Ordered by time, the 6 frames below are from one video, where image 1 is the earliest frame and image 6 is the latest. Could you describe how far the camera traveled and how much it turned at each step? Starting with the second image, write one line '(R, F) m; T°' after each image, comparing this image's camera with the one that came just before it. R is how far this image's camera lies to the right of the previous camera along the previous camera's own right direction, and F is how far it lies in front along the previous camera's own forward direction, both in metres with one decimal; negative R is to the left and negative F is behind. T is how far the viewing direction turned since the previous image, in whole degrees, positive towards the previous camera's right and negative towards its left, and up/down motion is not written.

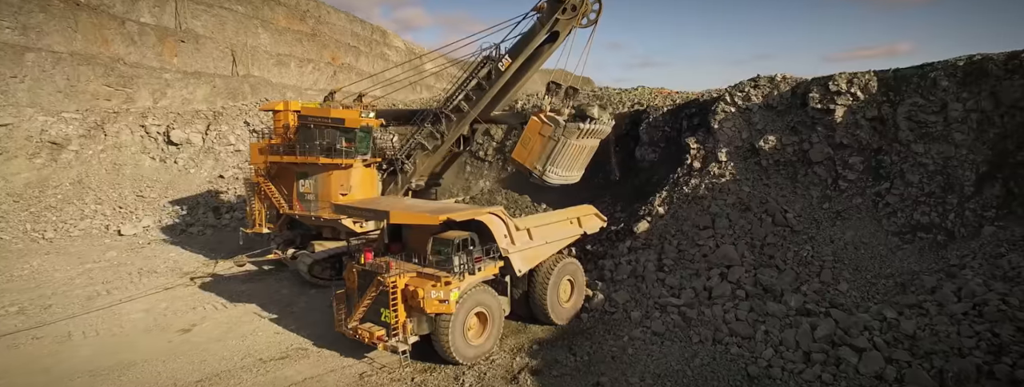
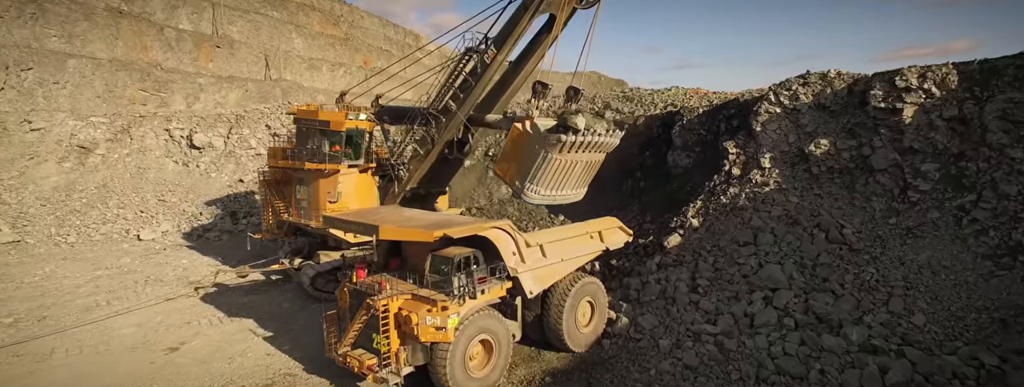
(+0.3, +0.8) m; -4°
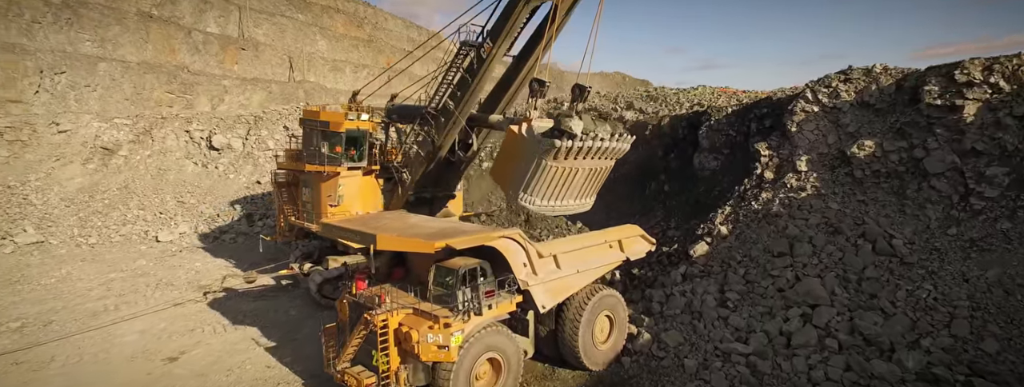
(+0.1, +0.5) m; -3°
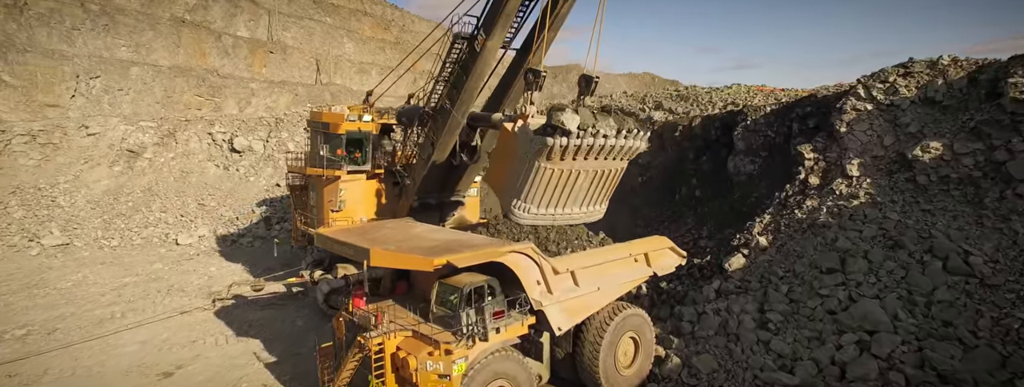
(+0.1, +0.6) m; -3°
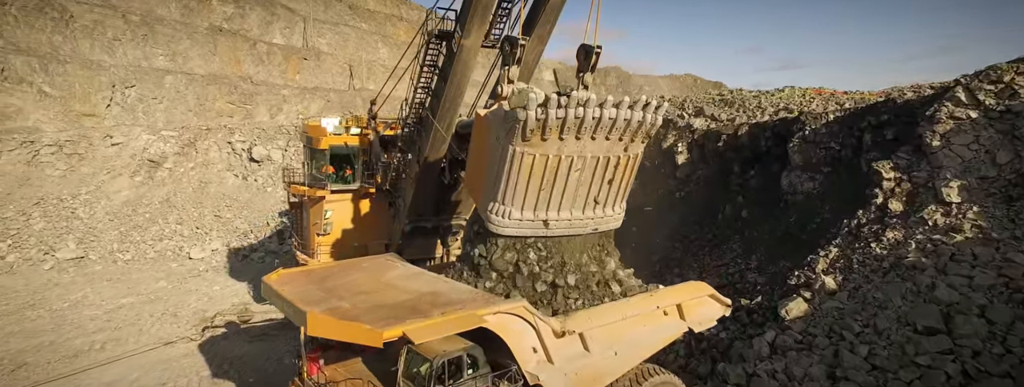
(+0.4, +1.1) m; -4°
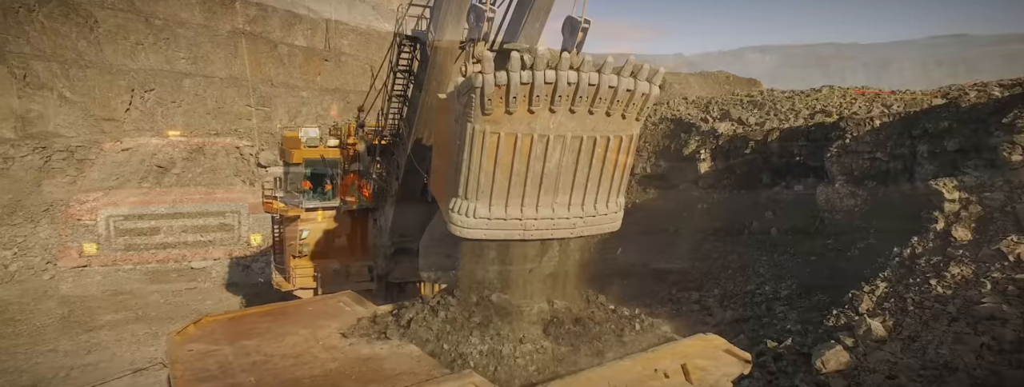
(+0.5, +0.9) m; -3°
